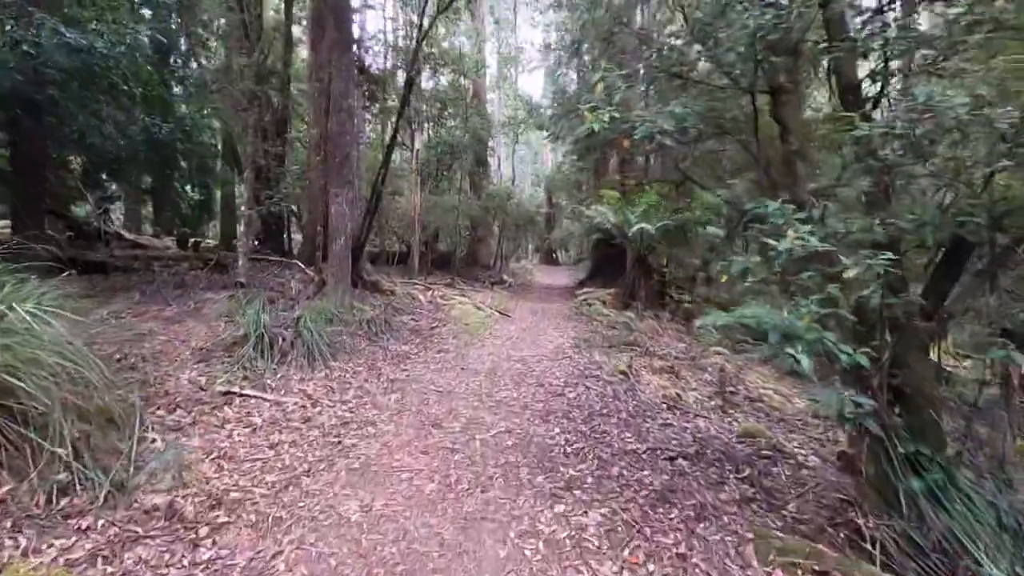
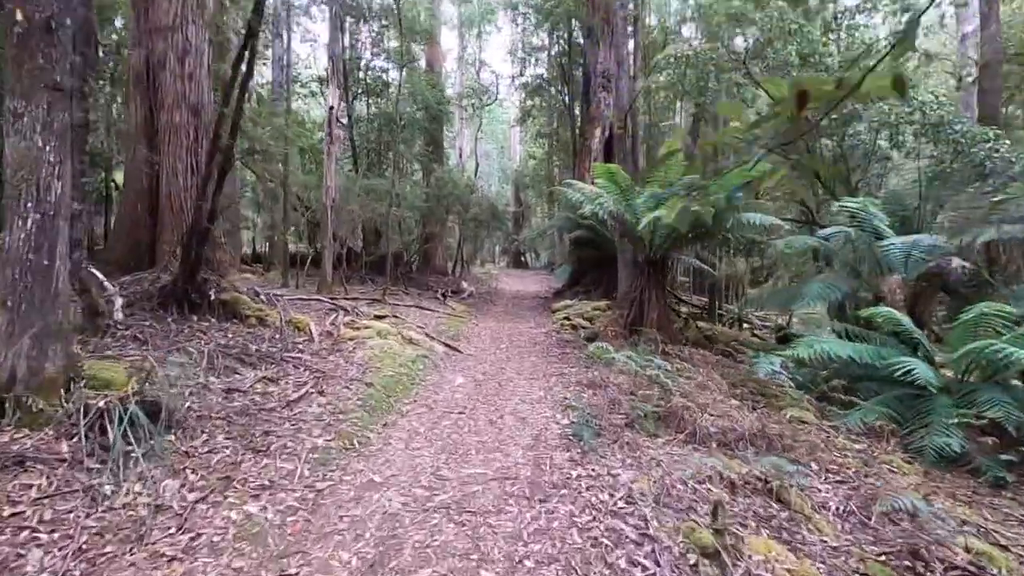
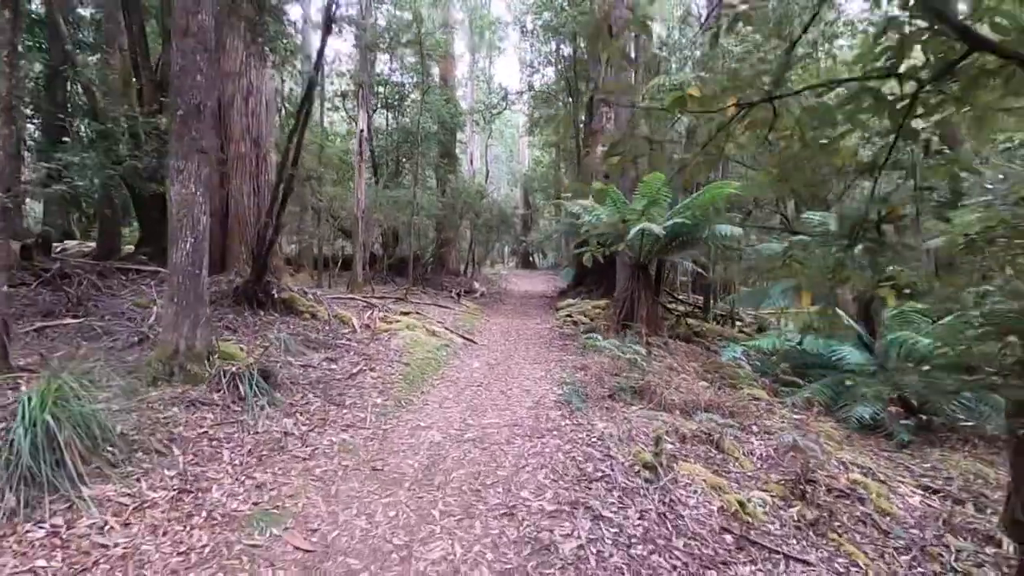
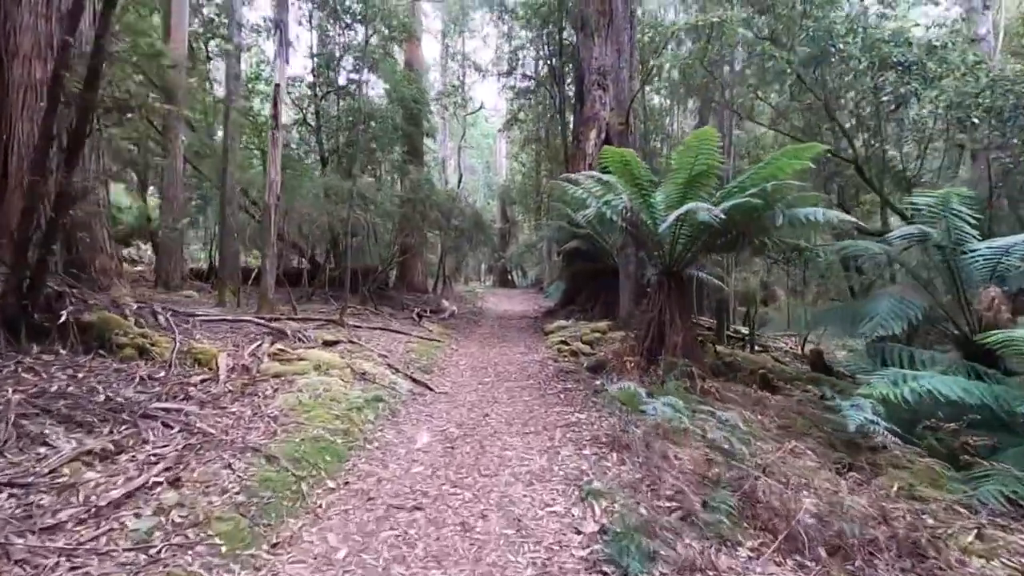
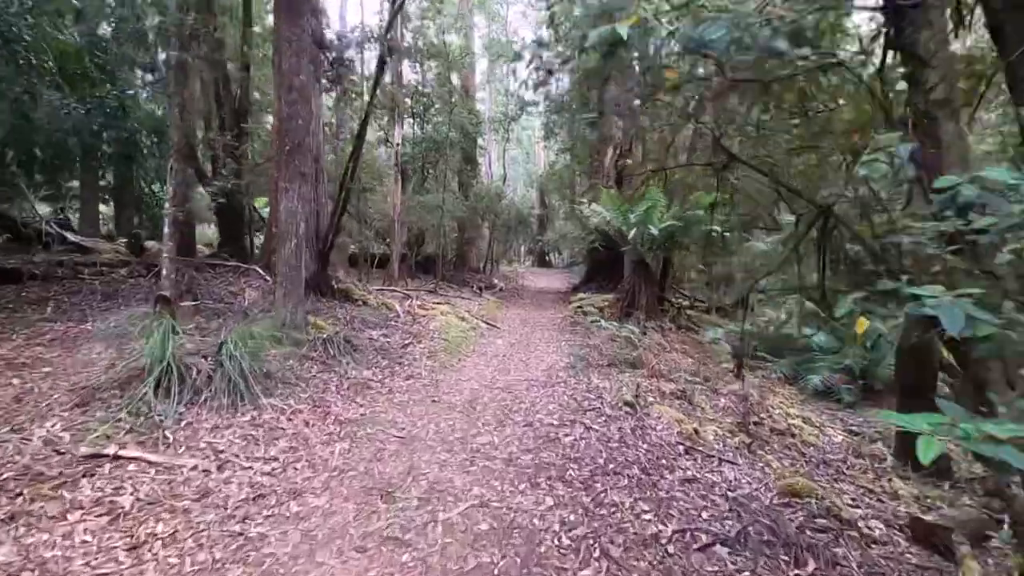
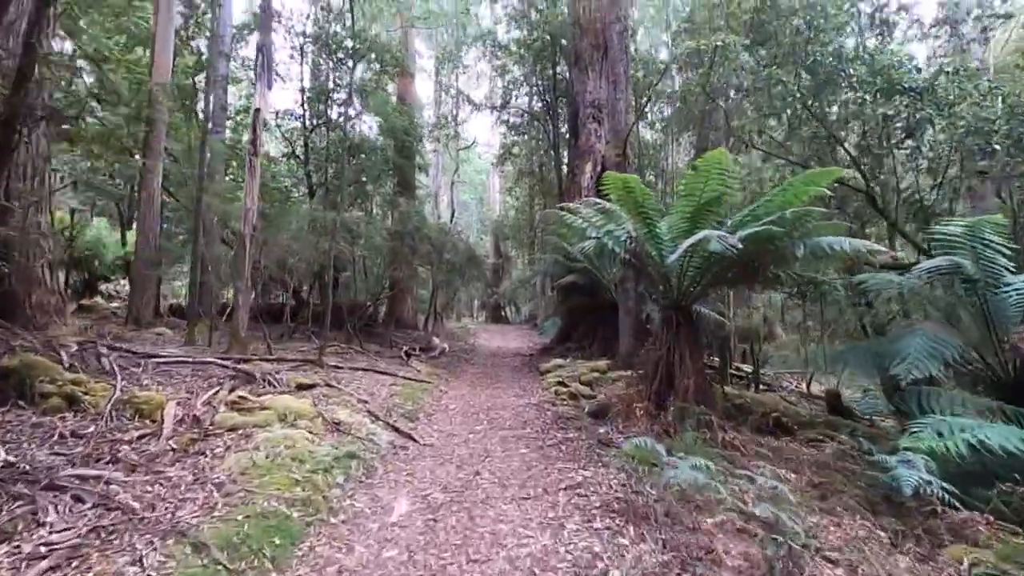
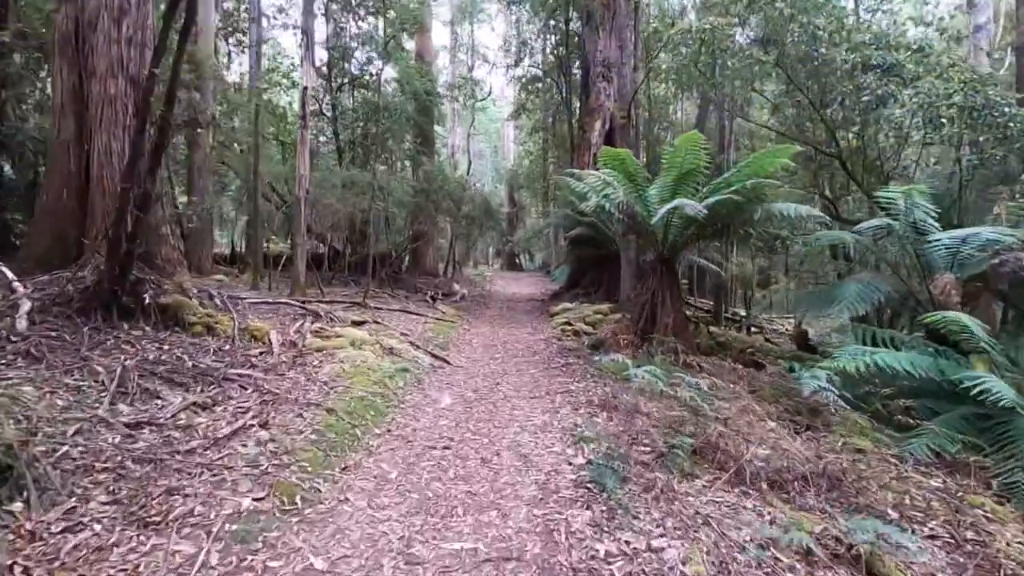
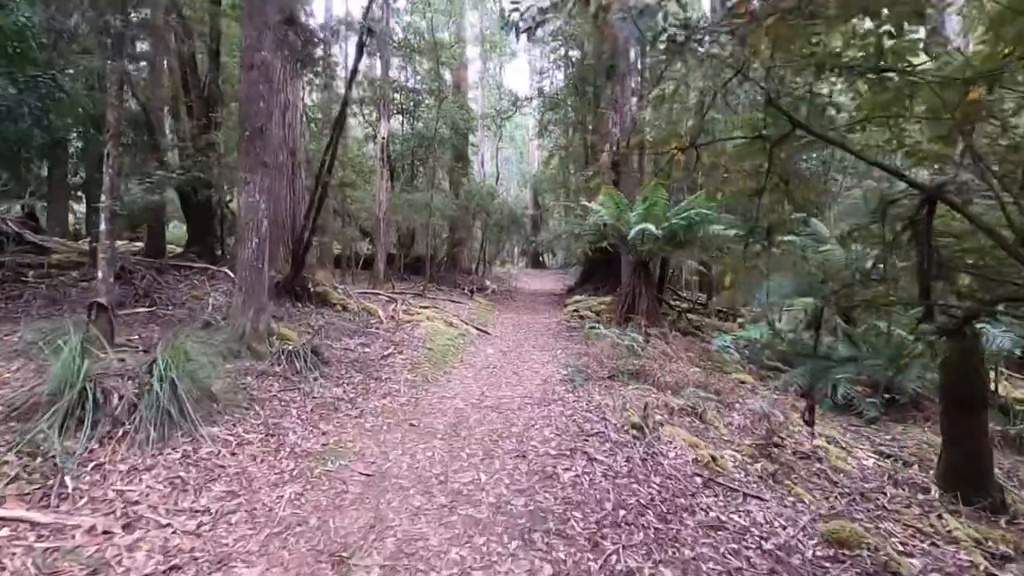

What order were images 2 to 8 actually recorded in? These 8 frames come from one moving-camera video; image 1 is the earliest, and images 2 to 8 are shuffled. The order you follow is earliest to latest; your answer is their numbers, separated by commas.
5, 8, 3, 2, 7, 4, 6
